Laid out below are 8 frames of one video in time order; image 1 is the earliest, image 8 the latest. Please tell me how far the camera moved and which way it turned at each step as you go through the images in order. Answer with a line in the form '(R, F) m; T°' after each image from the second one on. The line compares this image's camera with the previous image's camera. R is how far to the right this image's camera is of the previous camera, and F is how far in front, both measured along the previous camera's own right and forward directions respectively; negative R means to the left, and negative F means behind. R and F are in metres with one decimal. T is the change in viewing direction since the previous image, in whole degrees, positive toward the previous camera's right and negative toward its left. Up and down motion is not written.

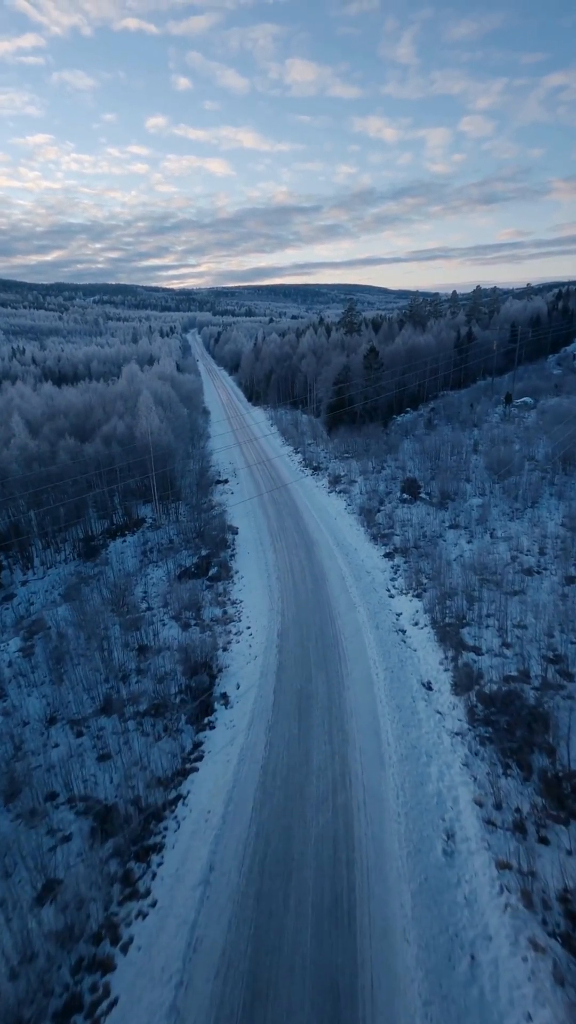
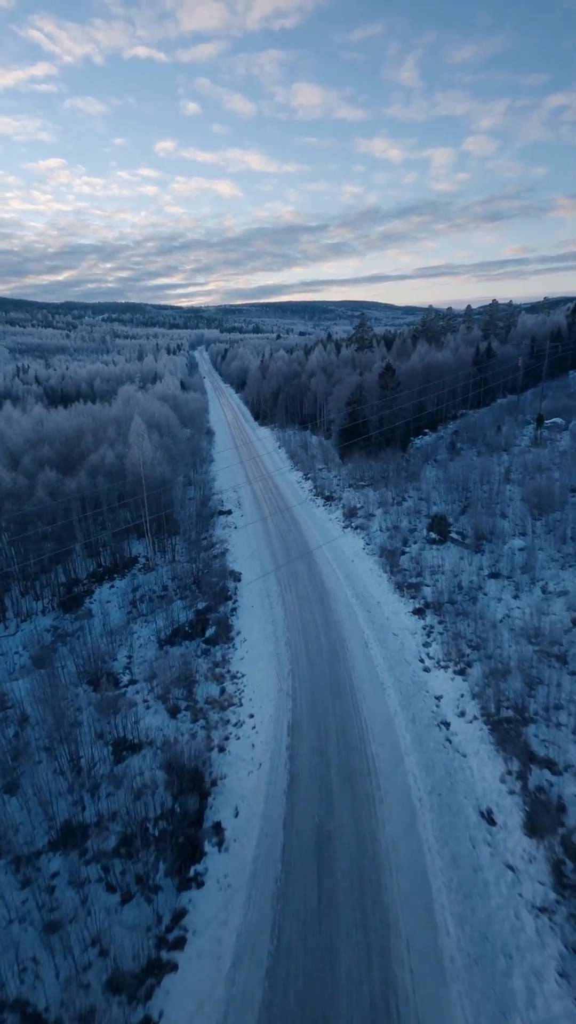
(-0.2, +4.2) m; -1°
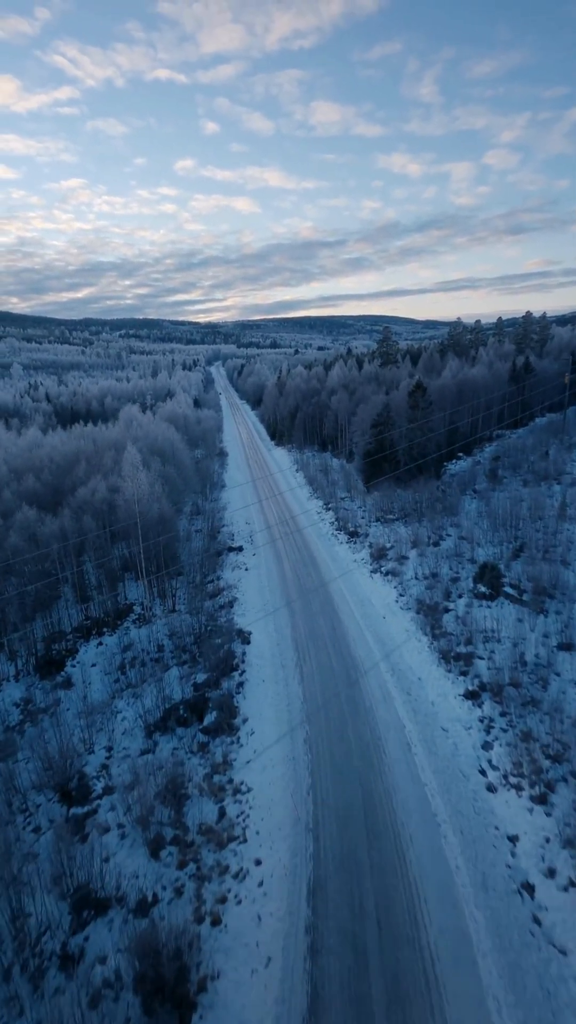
(-0.2, +4.4) m; -2°
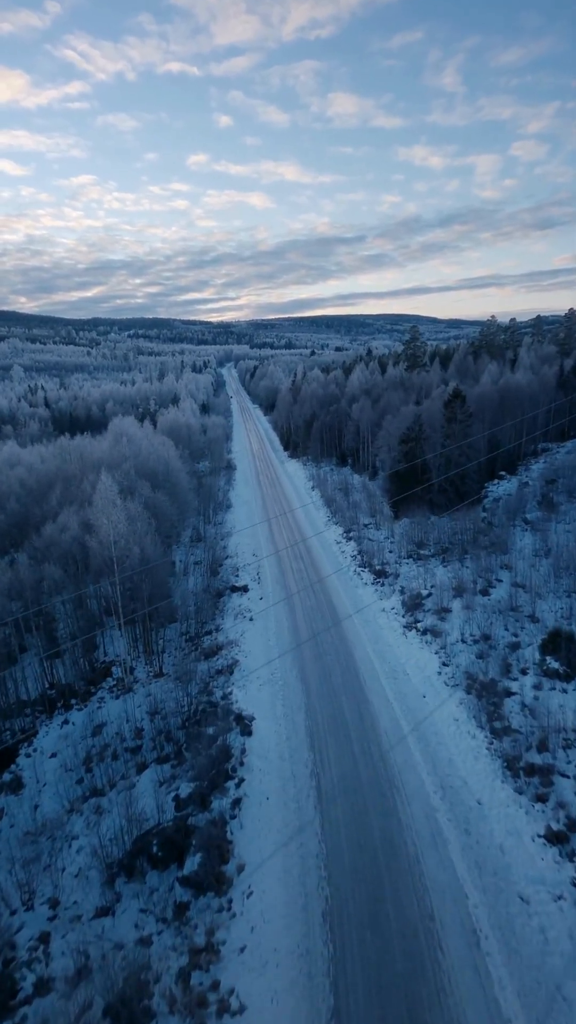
(-0.1, +5.0) m; -2°
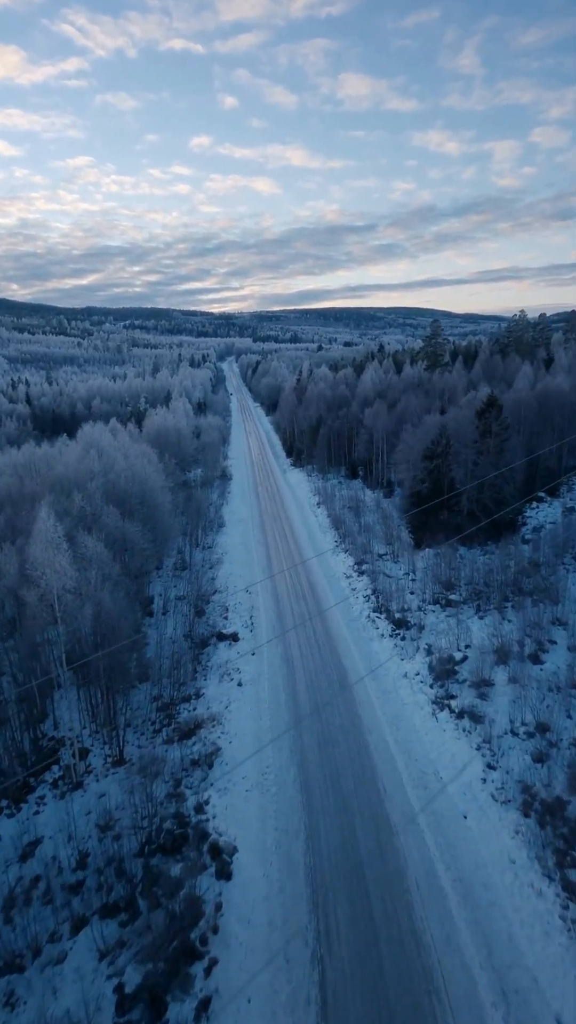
(+0.1, +4.8) m; 0°
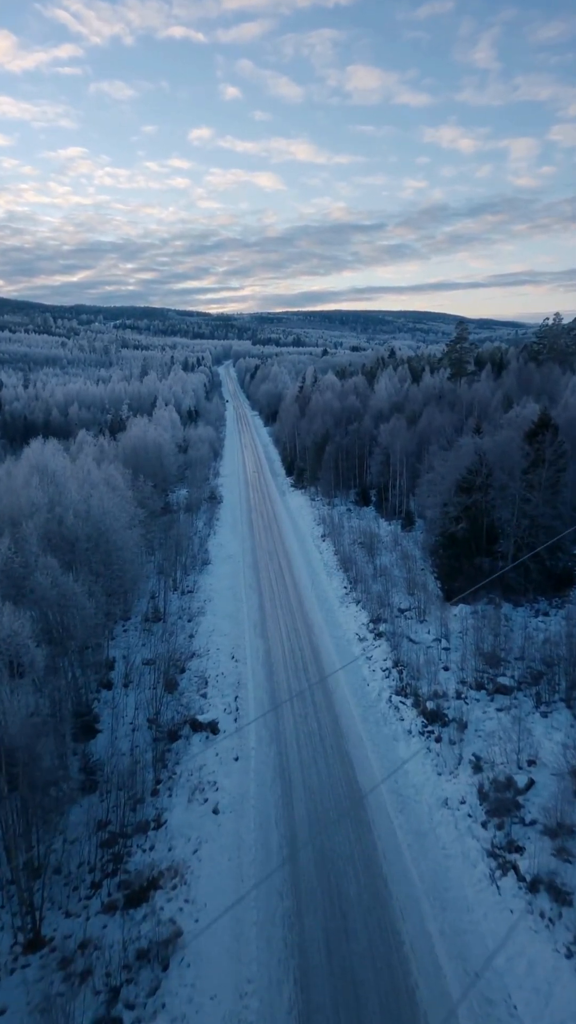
(0.0, +5.1) m; 0°
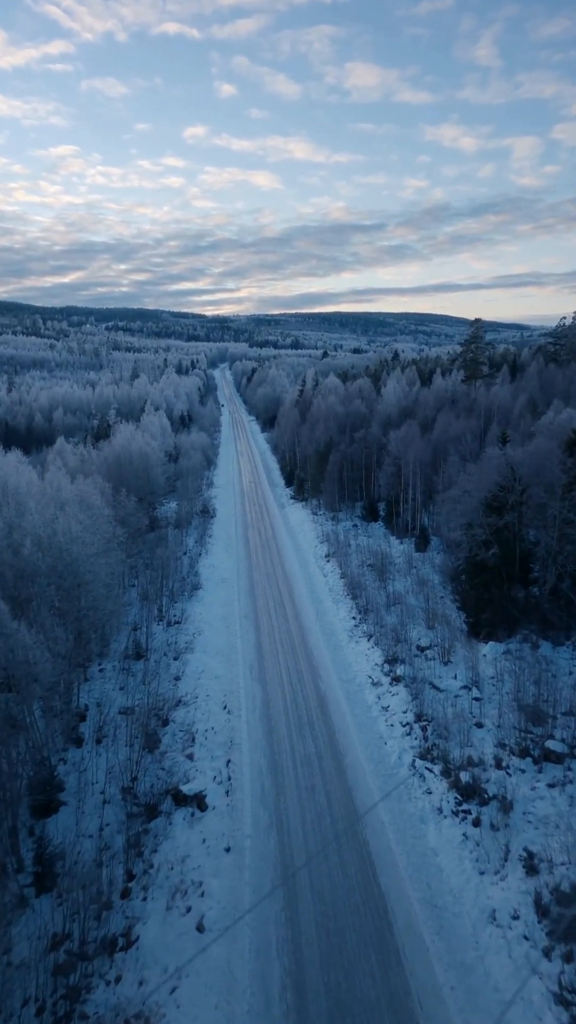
(-0.2, +2.8) m; 0°
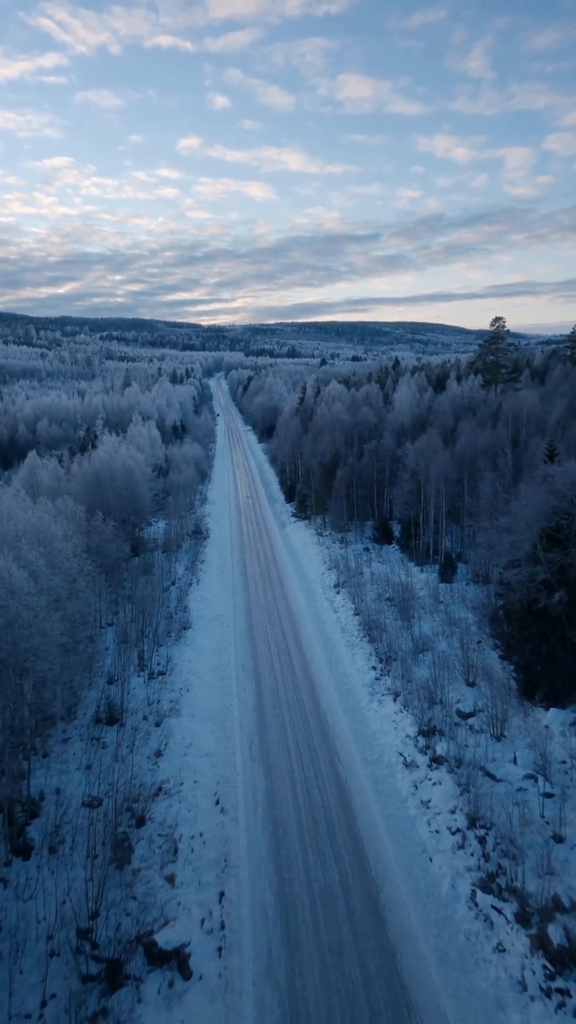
(-0.4, +3.6) m; 0°
